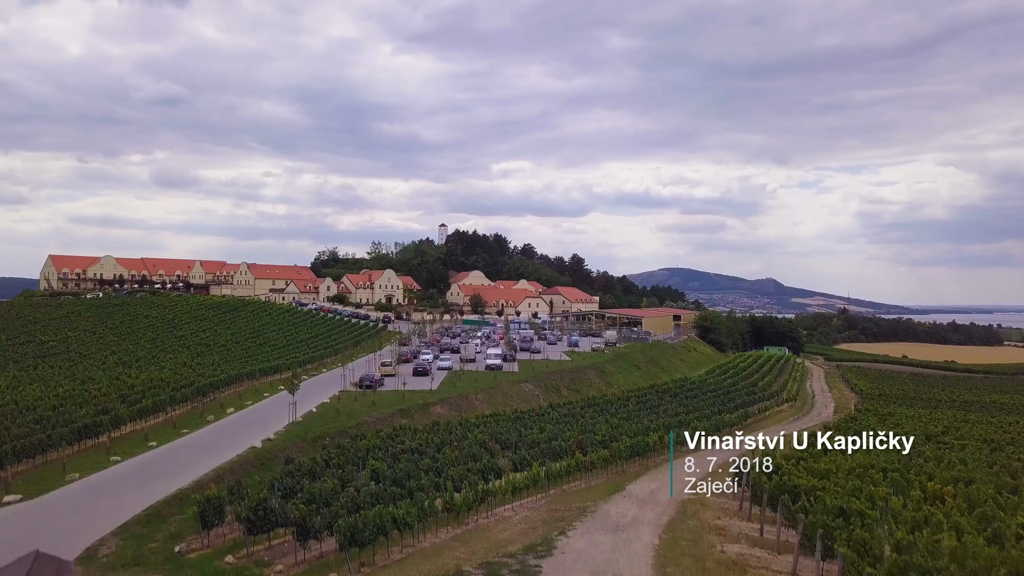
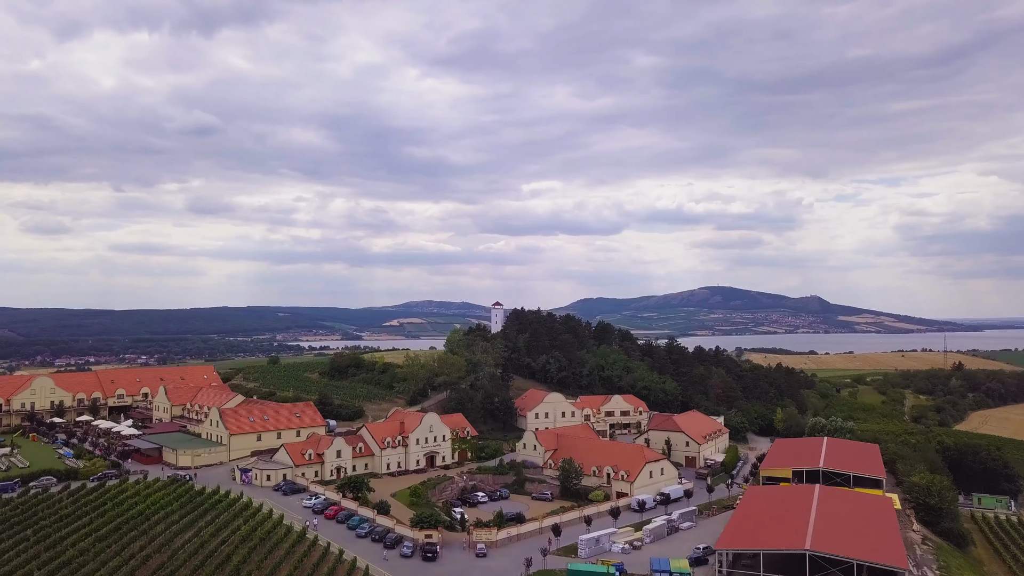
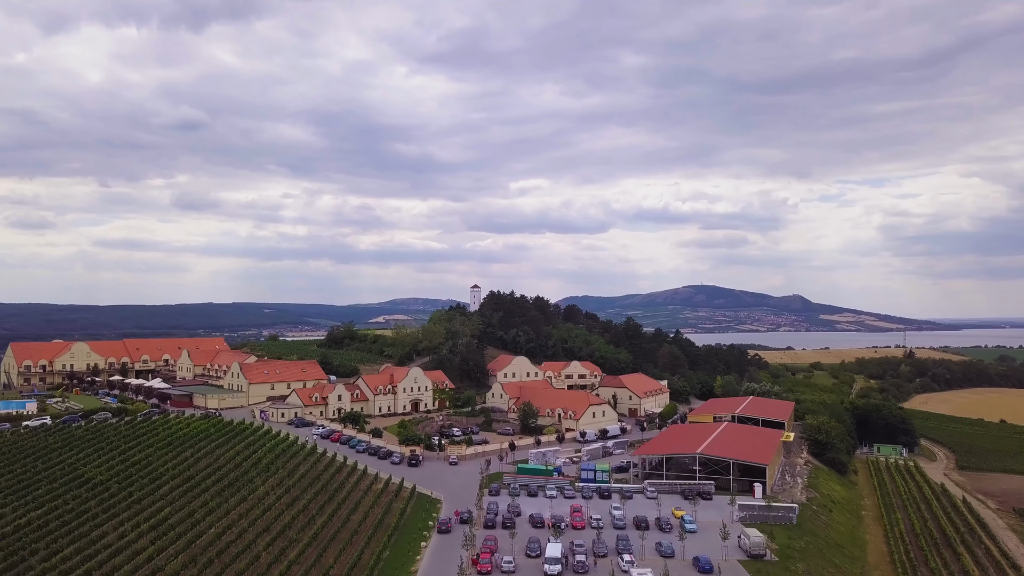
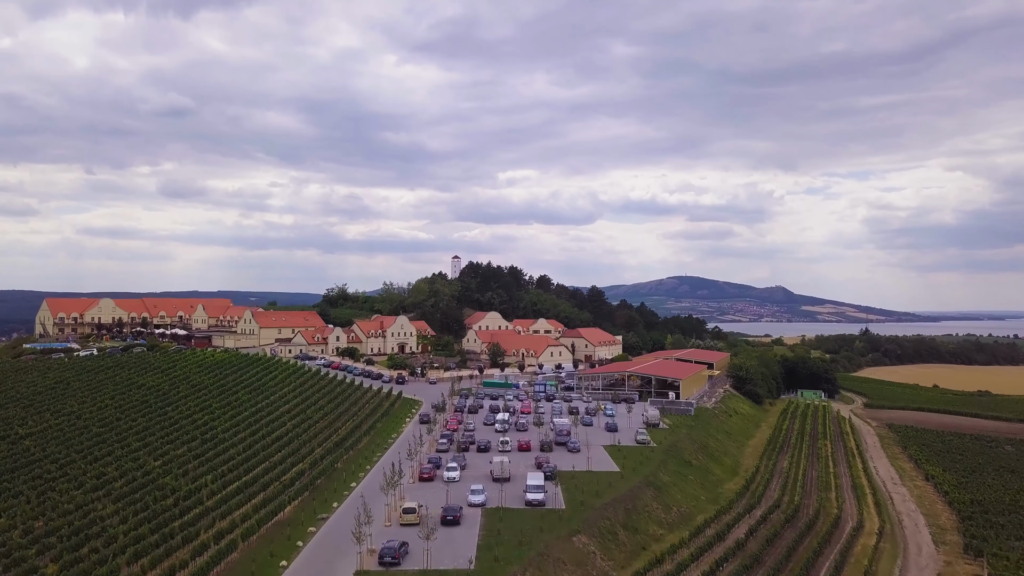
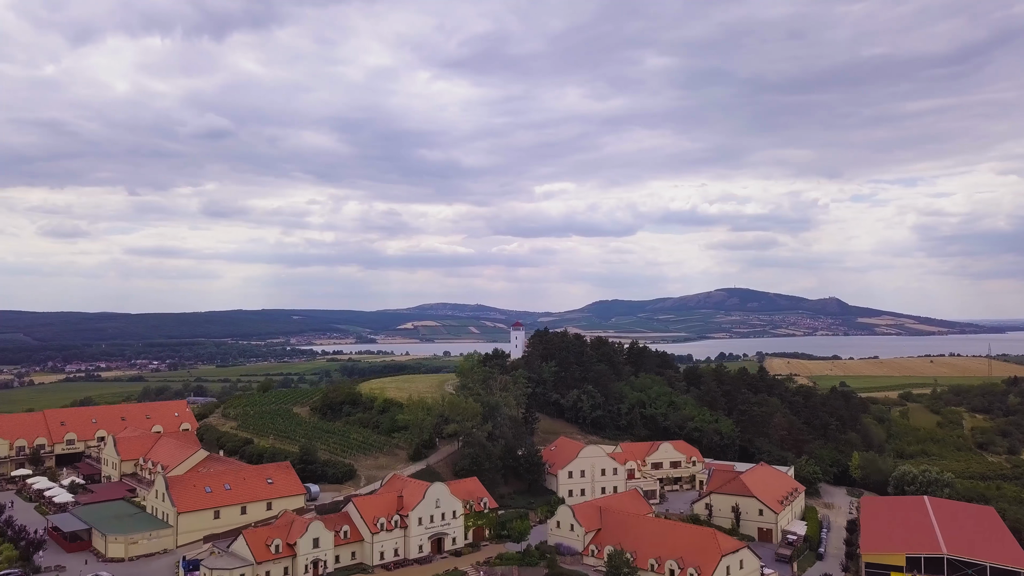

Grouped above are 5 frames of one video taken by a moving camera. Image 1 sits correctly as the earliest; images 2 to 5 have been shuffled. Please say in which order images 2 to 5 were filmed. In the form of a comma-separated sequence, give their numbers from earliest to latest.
4, 3, 2, 5
